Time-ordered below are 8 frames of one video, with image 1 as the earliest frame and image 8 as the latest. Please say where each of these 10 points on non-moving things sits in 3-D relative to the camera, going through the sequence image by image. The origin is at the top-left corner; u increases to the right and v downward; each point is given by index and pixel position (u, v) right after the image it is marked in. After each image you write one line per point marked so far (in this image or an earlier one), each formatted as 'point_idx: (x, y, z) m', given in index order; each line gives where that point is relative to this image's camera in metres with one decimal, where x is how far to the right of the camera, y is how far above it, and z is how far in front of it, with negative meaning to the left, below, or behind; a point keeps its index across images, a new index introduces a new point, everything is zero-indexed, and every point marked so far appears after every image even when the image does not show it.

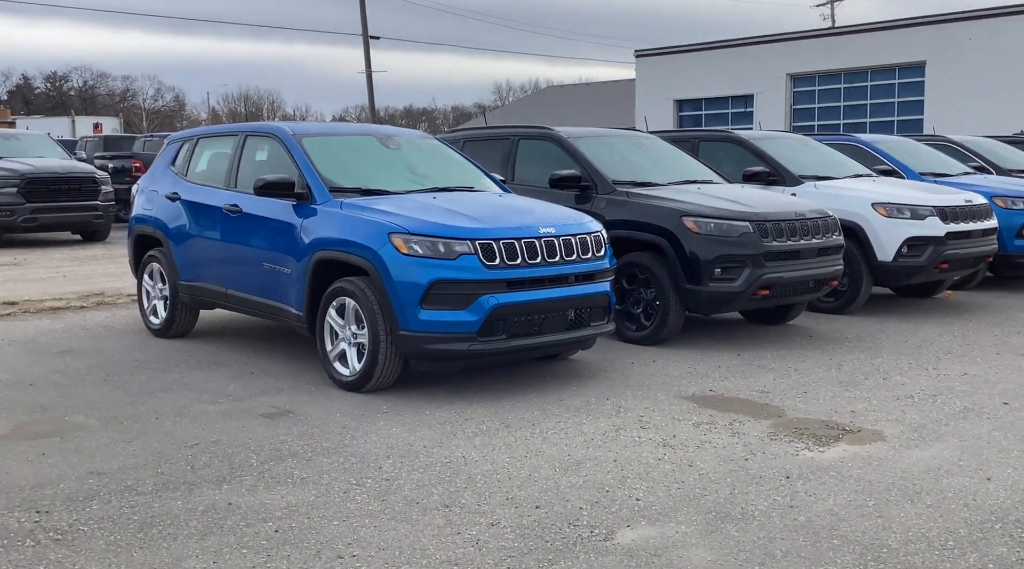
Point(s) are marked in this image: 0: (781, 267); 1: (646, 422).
0: (+2.2, +0.1, +7.4) m
1: (+0.8, -0.8, +5.5) m
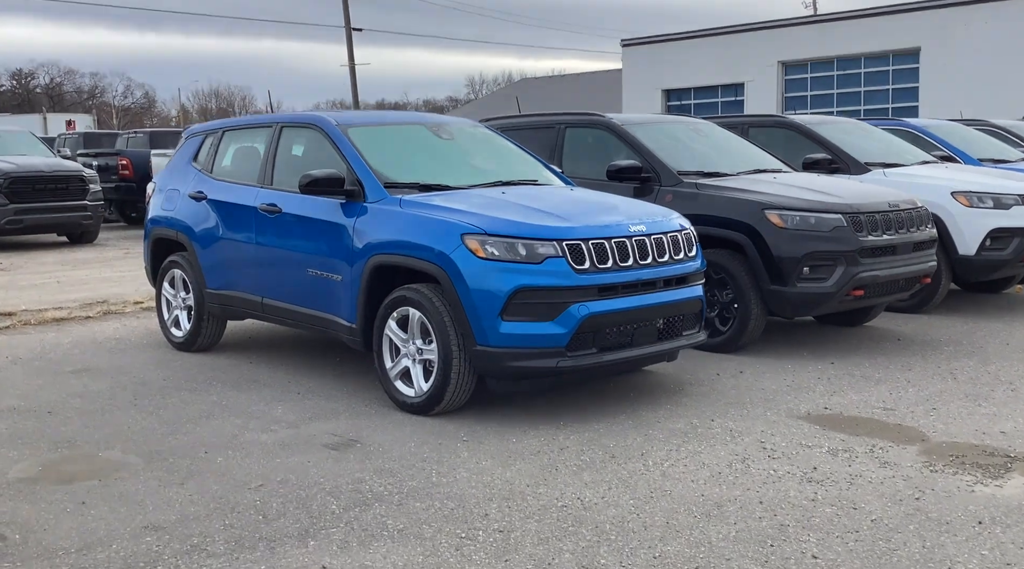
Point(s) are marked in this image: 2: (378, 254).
0: (+2.6, +0.1, +6.8) m
1: (+1.3, -0.8, +4.8) m
2: (-0.8, +0.2, +5.6) m
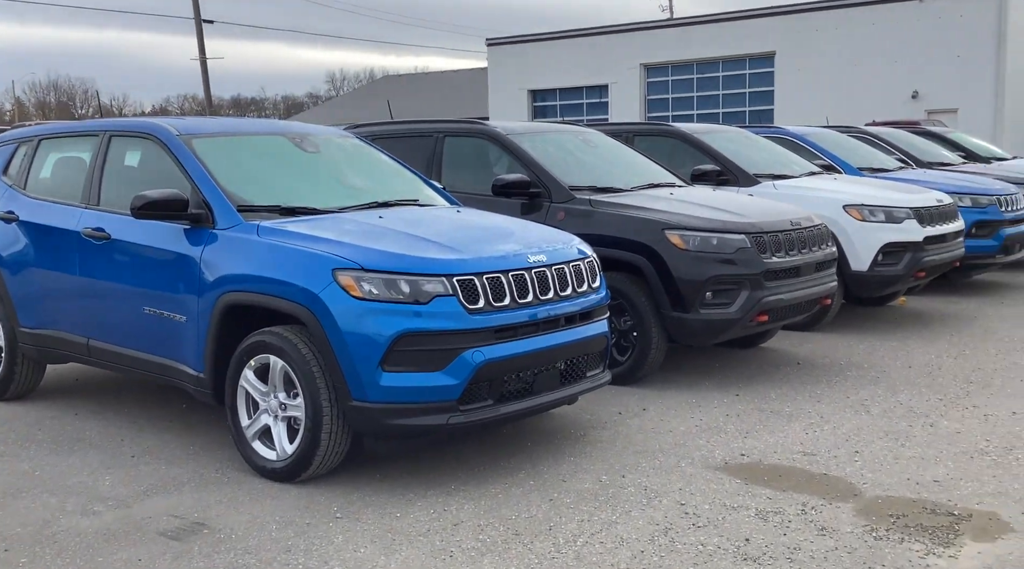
0: (+1.8, 0.0, +6.3) m
1: (+0.8, -1.0, +4.2) m
2: (-1.4, 0.0, +4.7) m
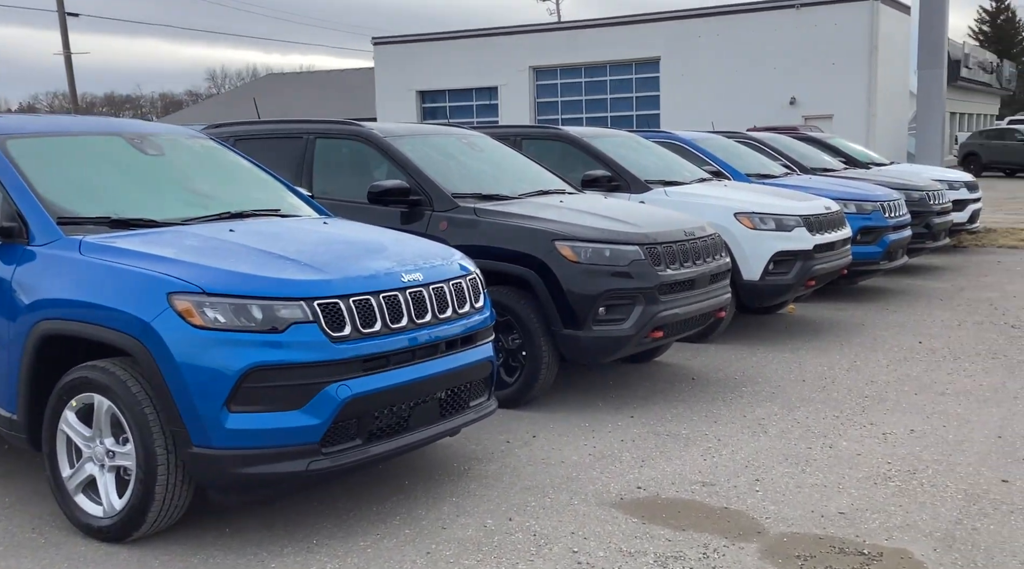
0: (+1.0, -0.1, +6.0) m
1: (+0.3, -1.1, +3.7) m
2: (-2.0, -0.1, +4.0) m
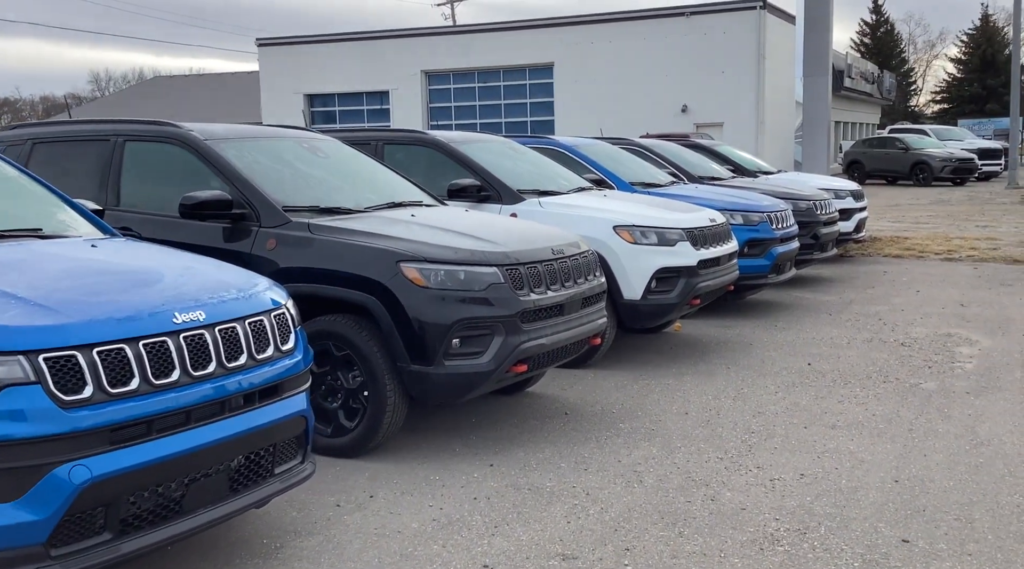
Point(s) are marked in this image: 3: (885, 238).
0: (+0.2, -0.3, +5.2) m
1: (-0.3, -1.3, +2.9) m
2: (-2.7, -0.3, +2.9) m
3: (+6.5, +0.8, +16.1) m
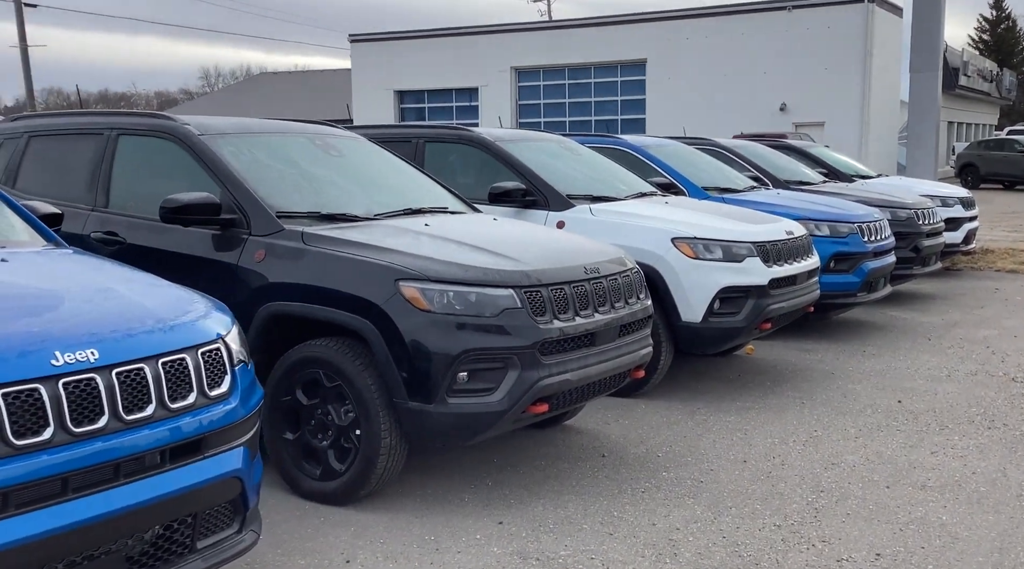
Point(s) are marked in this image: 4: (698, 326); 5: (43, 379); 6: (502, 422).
0: (+0.2, -0.4, +4.4) m
1: (-0.5, -1.4, +2.2) m
2: (-2.8, -0.4, +2.4) m
3: (+7.7, +0.5, +14.6) m
4: (+1.2, -0.3, +6.2) m
5: (-1.3, -0.3, +2.6) m
6: (0.0, -0.6, +4.3) m
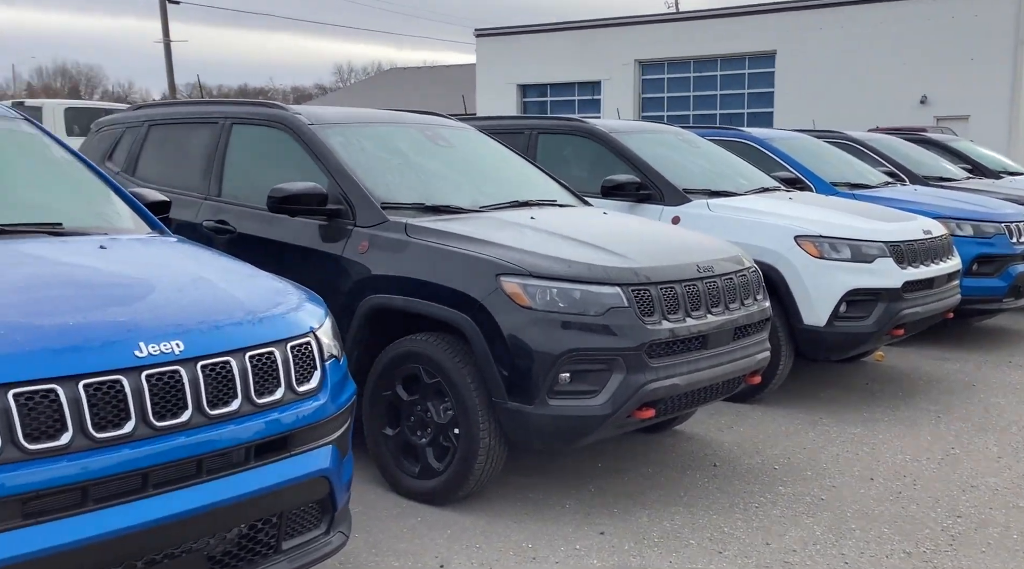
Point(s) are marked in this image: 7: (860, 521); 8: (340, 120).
0: (+0.7, -0.4, +4.2) m
1: (-0.3, -1.4, +2.0) m
2: (-2.5, -0.3, +2.6) m
3: (+9.4, +0.4, +13.3) m
4: (+1.9, -0.3, +5.8) m
5: (-1.0, -0.2, +2.5) m
6: (+0.4, -0.6, +4.1) m
7: (+1.6, -1.1, +4.2) m
8: (-1.0, +0.9, +5.2) m
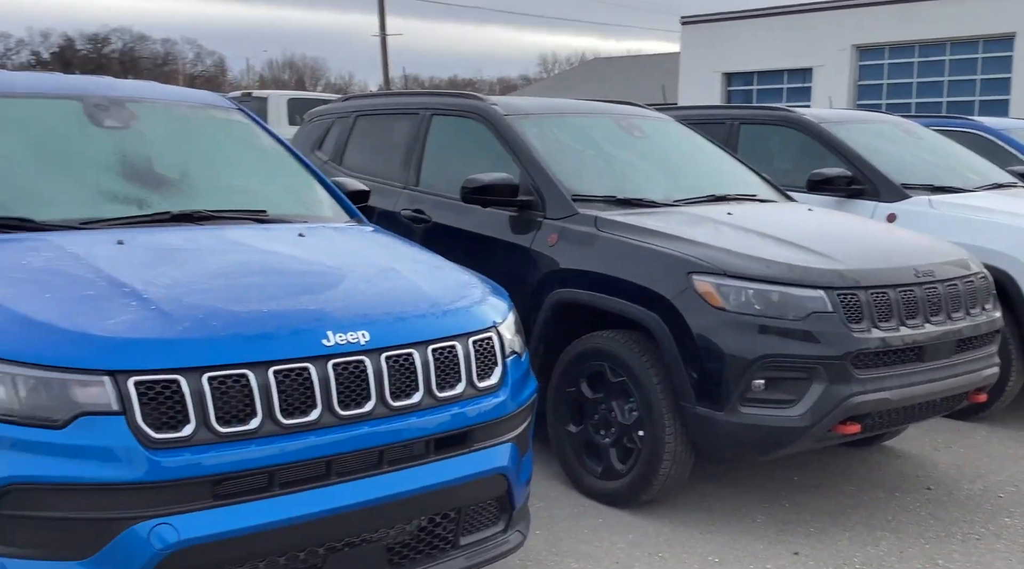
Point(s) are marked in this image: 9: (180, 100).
0: (+1.5, -0.4, +3.8) m
1: (0.0, -1.4, +2.0) m
2: (-2.0, -0.2, +3.0) m
3: (+11.9, +0.2, +11.0) m
4: (+3.1, -0.3, +5.2) m
5: (-0.5, -0.2, +2.6) m
6: (+1.2, -0.6, +3.8) m
7: (+2.4, -1.1, +3.7) m
8: (+0.1, +0.9, +5.1) m
9: (-1.4, +0.8, +4.2) m
